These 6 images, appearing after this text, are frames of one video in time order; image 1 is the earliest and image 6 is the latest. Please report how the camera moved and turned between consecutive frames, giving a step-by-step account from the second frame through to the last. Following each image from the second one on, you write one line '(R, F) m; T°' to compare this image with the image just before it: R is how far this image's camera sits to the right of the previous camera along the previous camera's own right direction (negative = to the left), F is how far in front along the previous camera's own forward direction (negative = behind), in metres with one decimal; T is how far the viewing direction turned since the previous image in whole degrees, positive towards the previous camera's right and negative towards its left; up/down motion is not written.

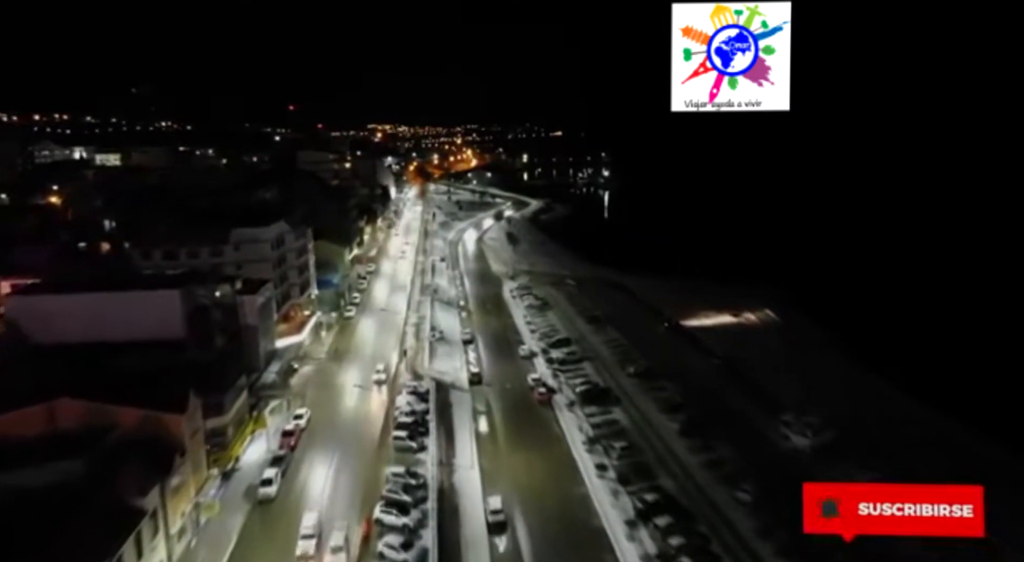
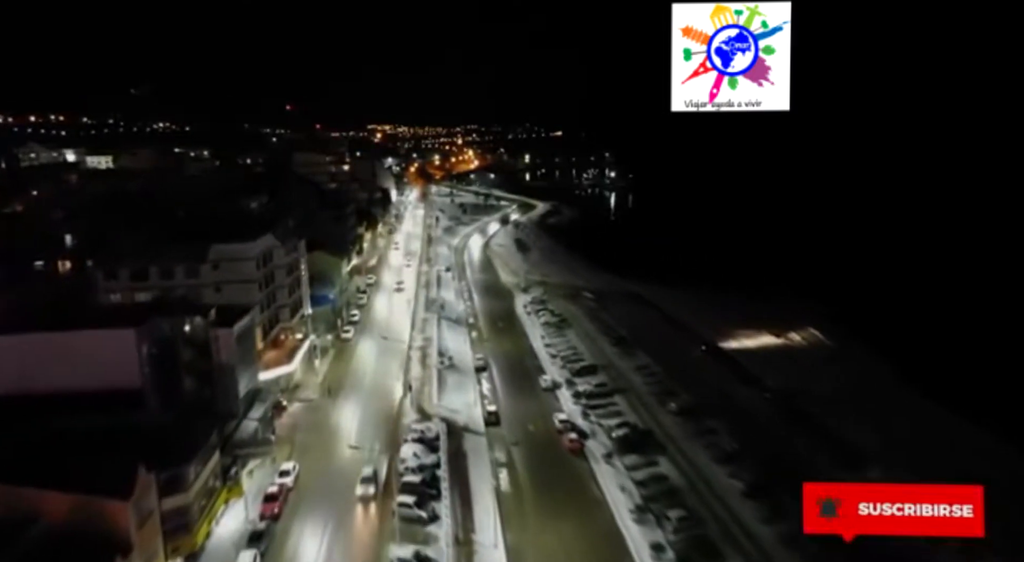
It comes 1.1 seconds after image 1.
(-0.2, +1.2) m; 0°
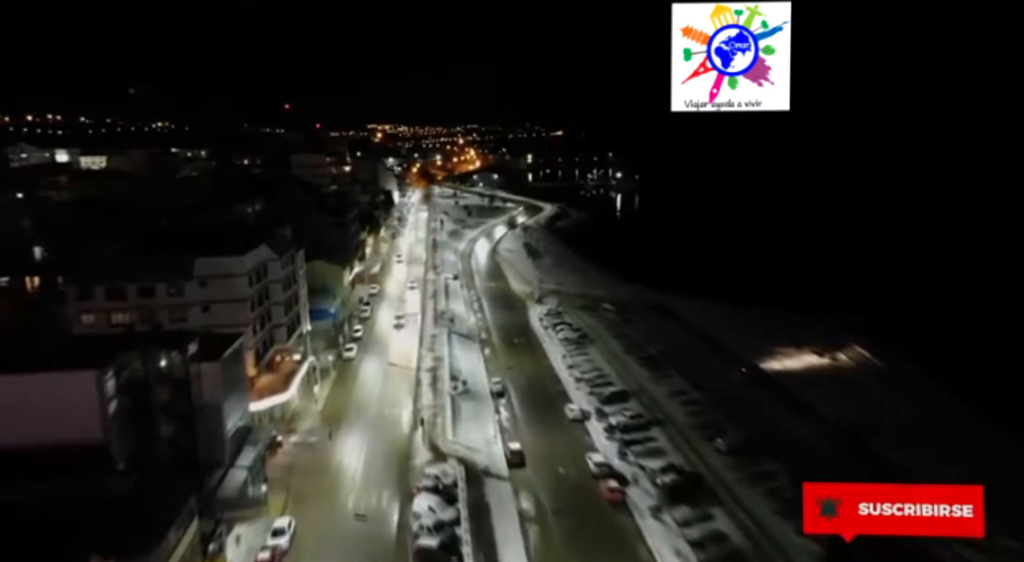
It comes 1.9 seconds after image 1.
(-0.2, +0.9) m; 0°
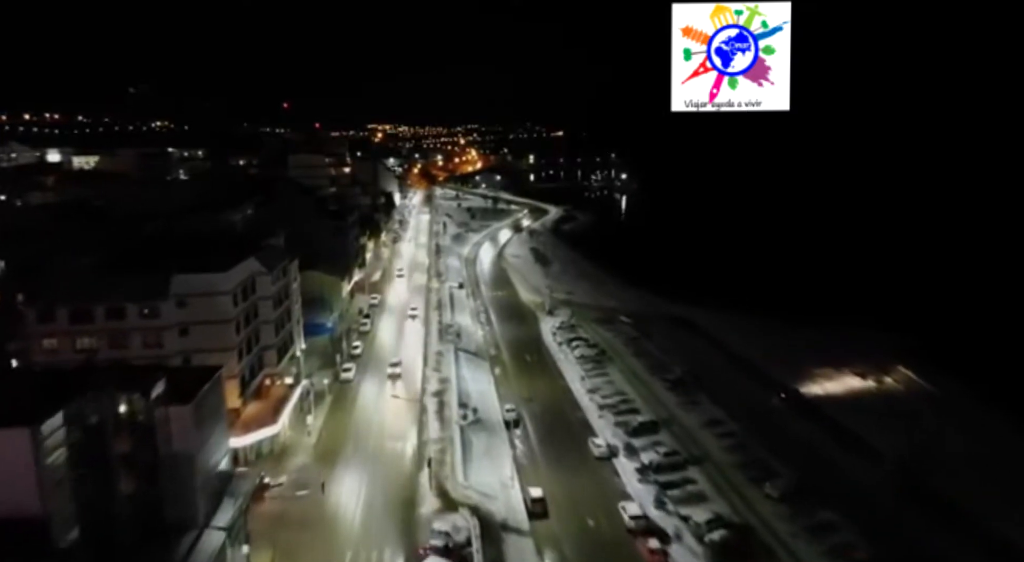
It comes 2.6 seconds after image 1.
(-0.2, +0.8) m; 0°
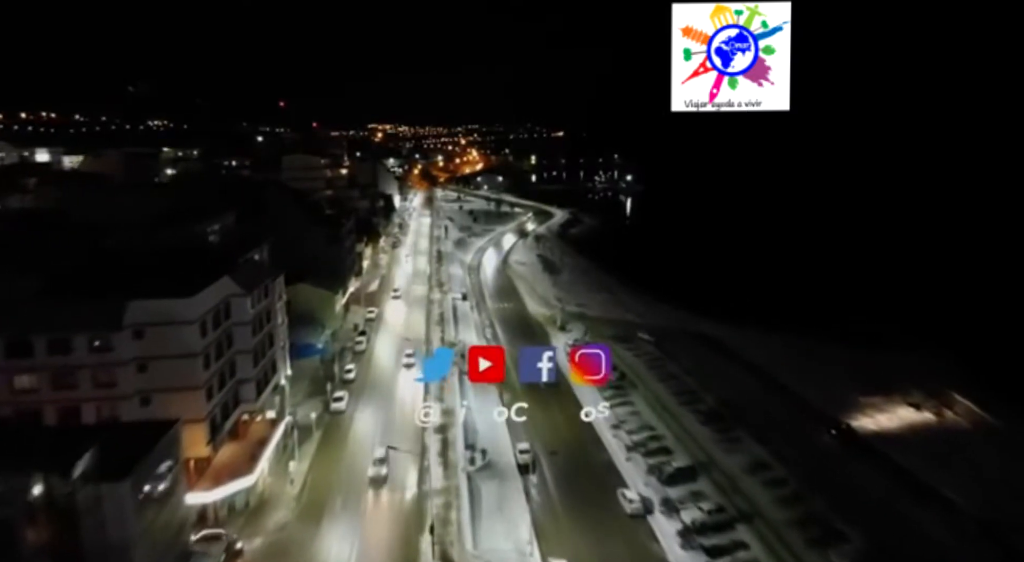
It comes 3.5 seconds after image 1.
(-0.1, +1.0) m; 0°
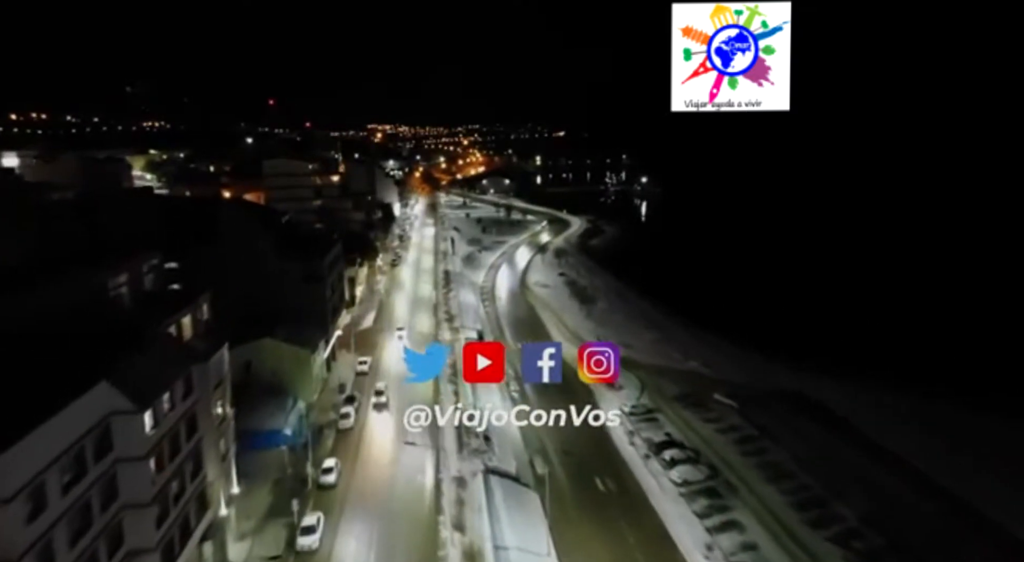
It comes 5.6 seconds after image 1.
(-0.4, +2.5) m; 0°
